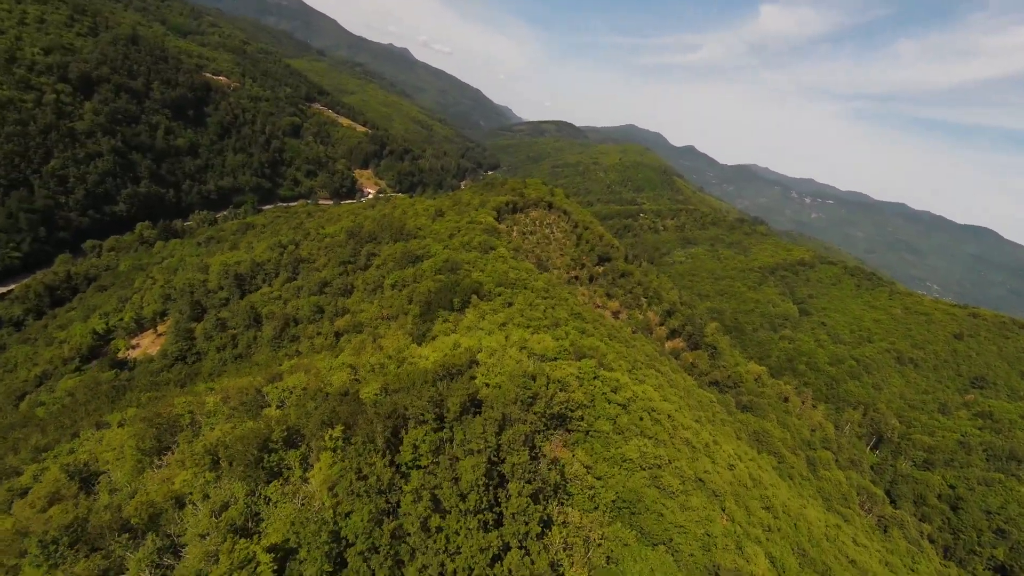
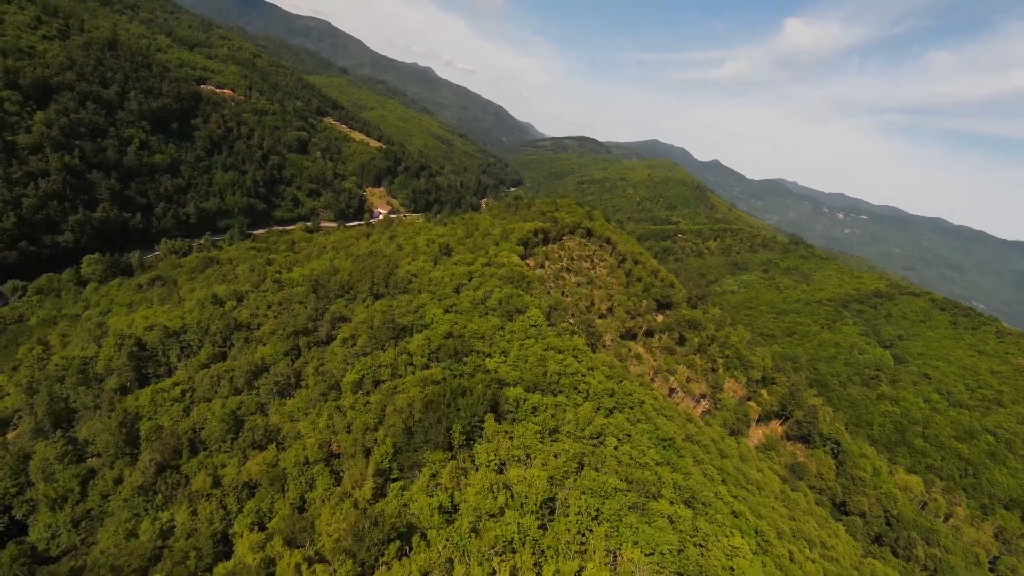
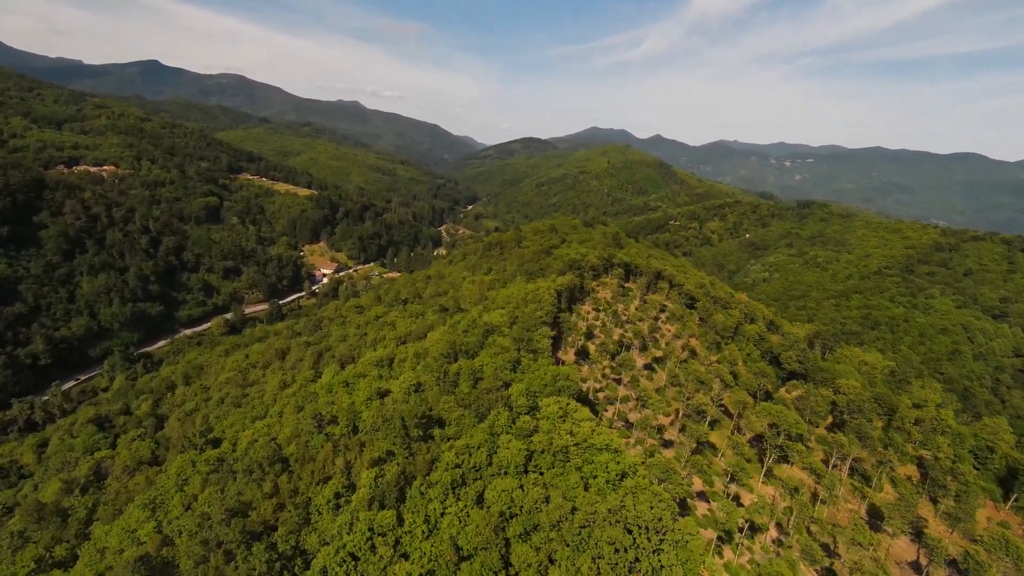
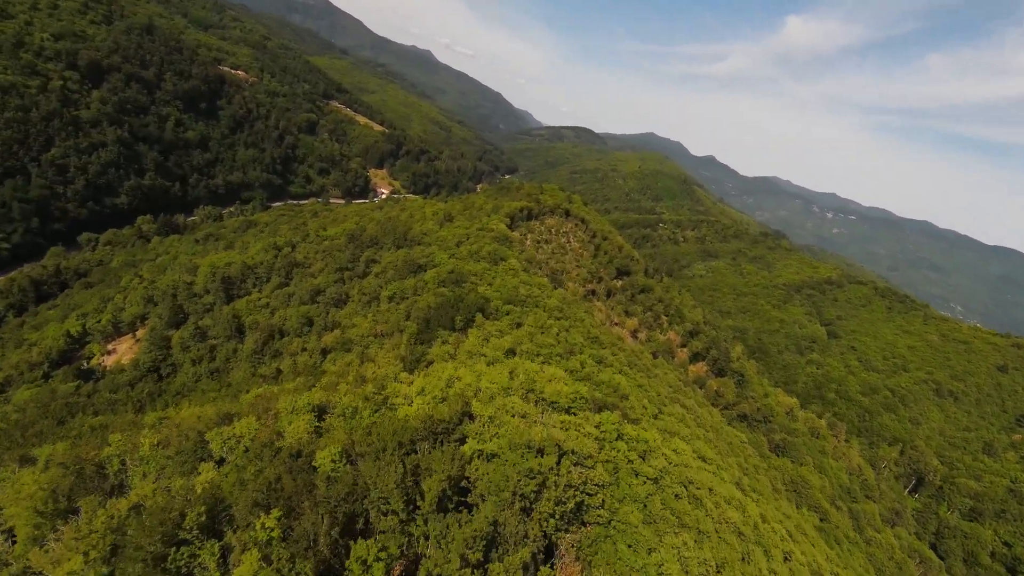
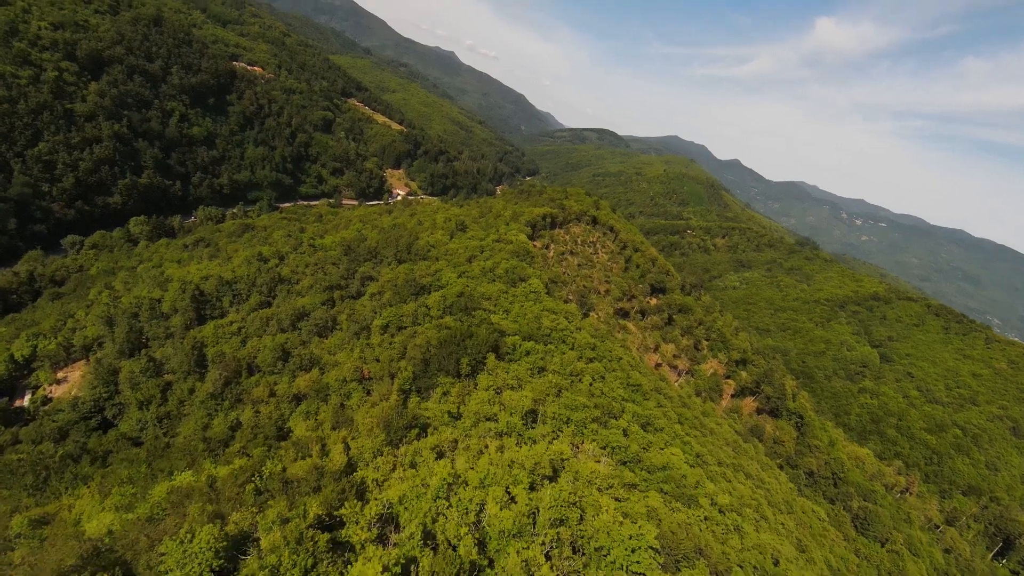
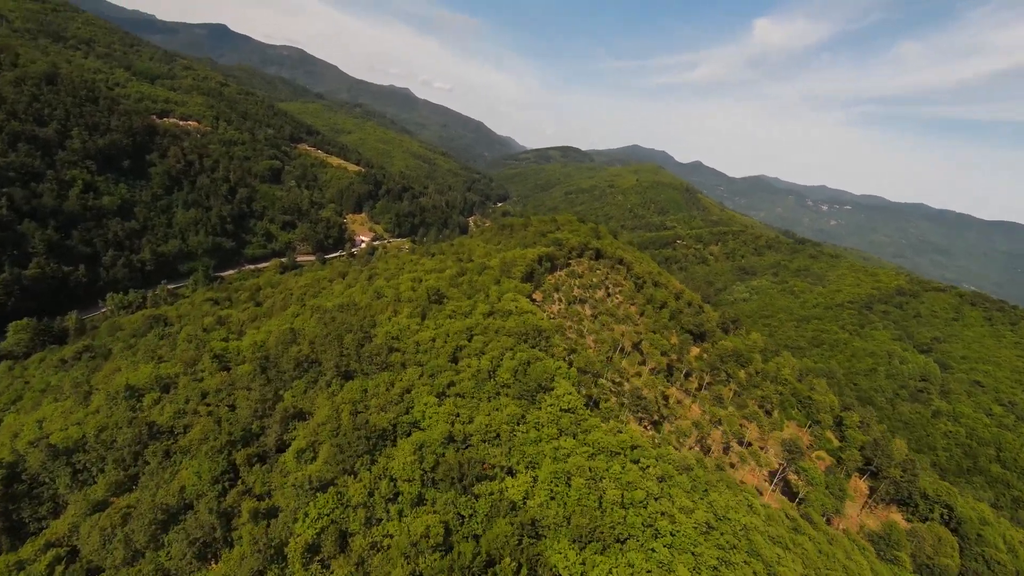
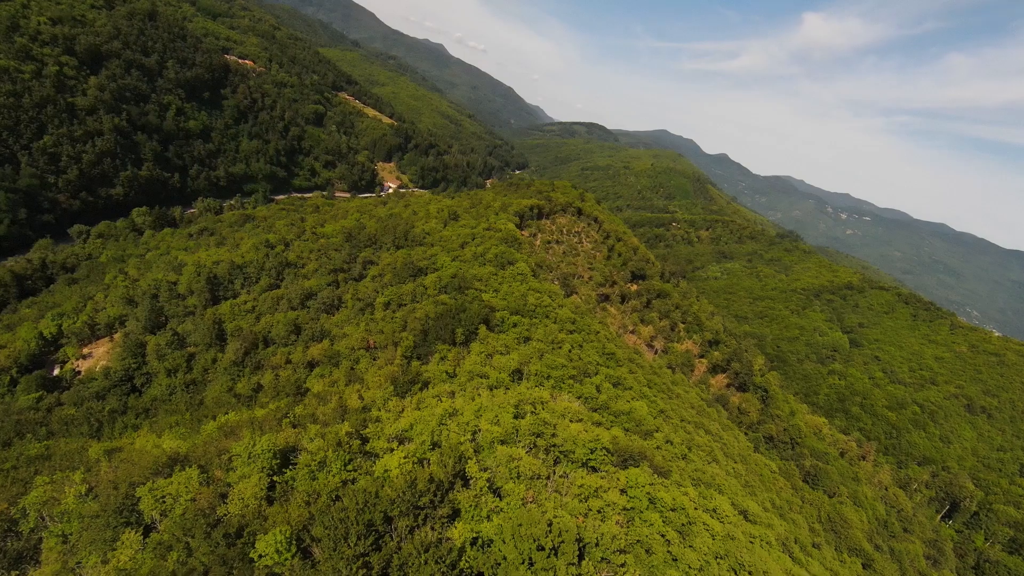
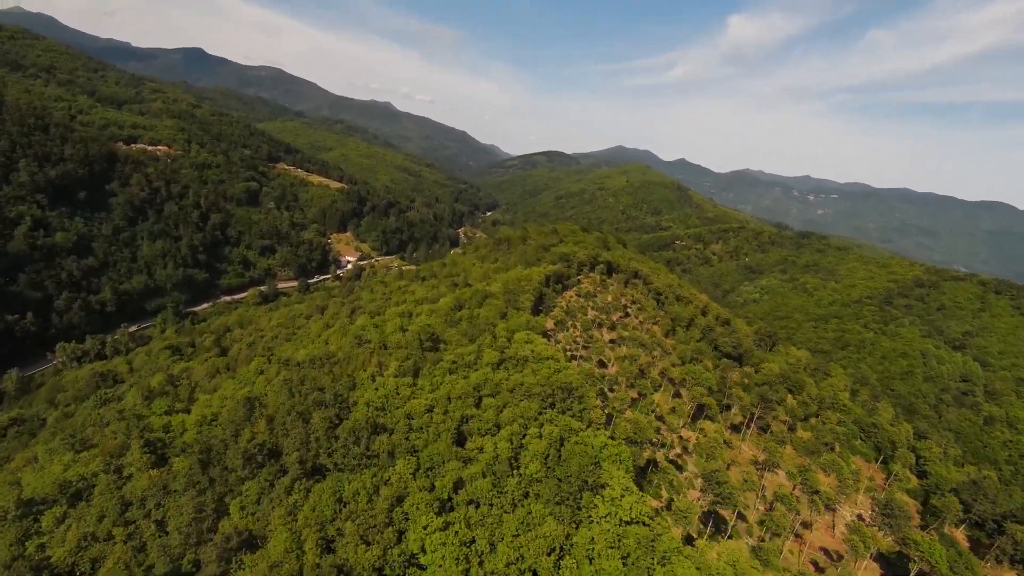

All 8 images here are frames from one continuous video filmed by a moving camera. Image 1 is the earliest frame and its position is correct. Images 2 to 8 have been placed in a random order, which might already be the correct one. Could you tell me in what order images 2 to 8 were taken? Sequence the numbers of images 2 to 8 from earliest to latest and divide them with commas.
4, 7, 5, 2, 6, 8, 3
